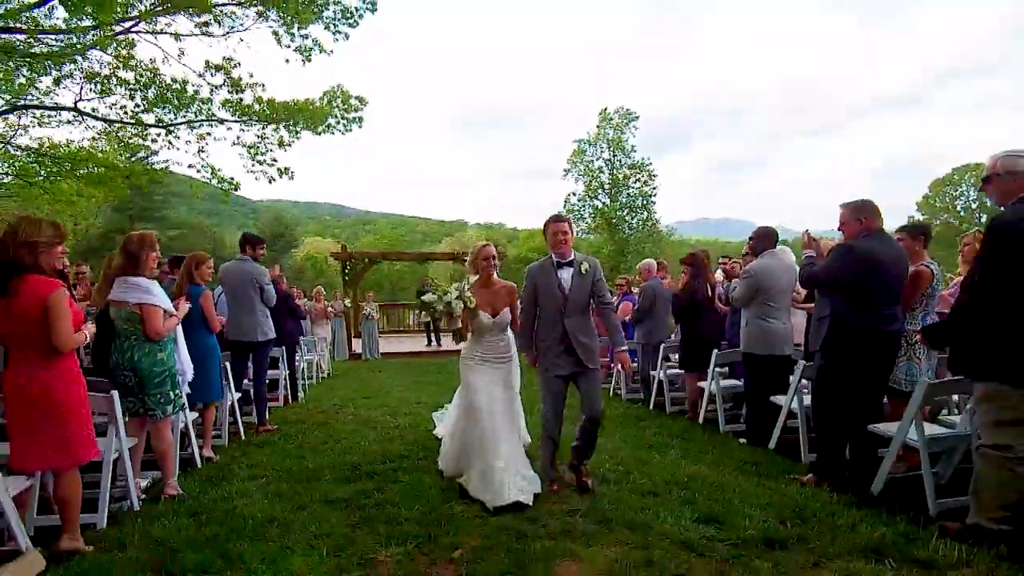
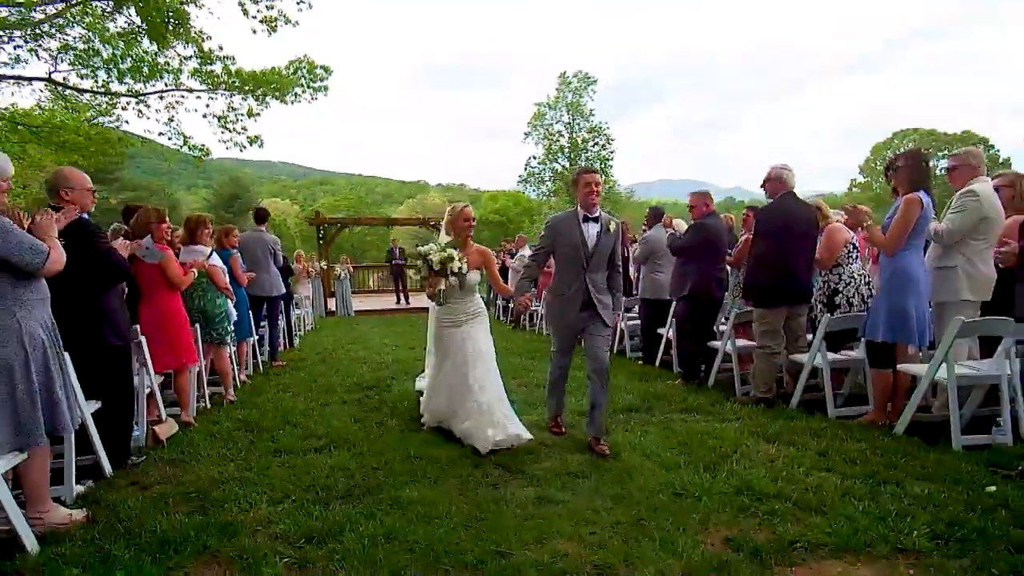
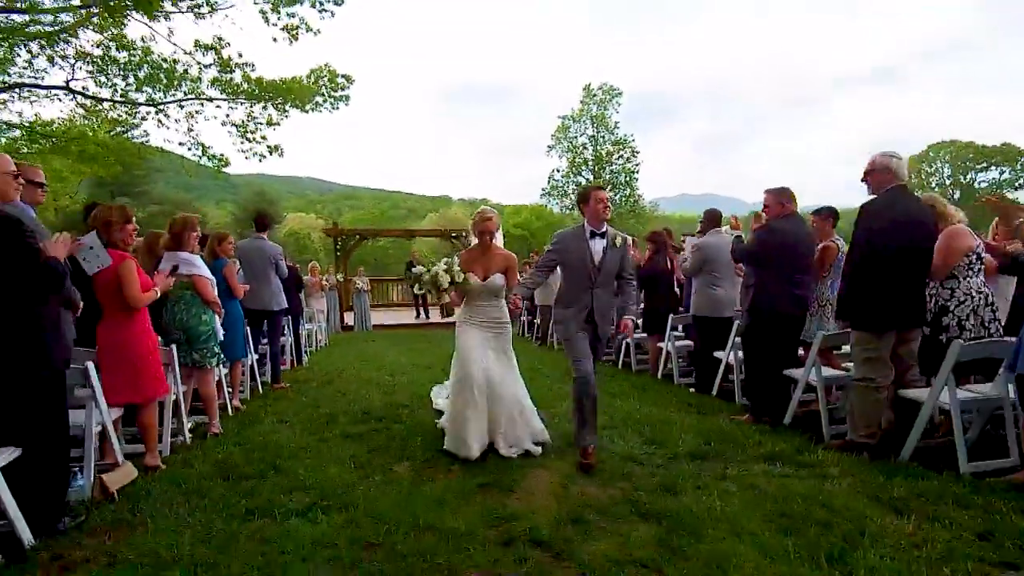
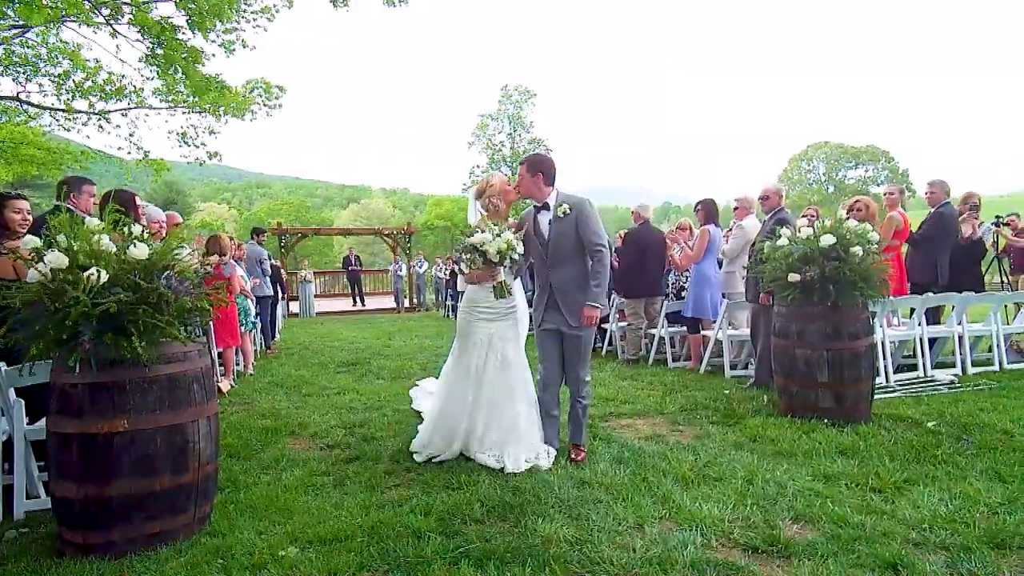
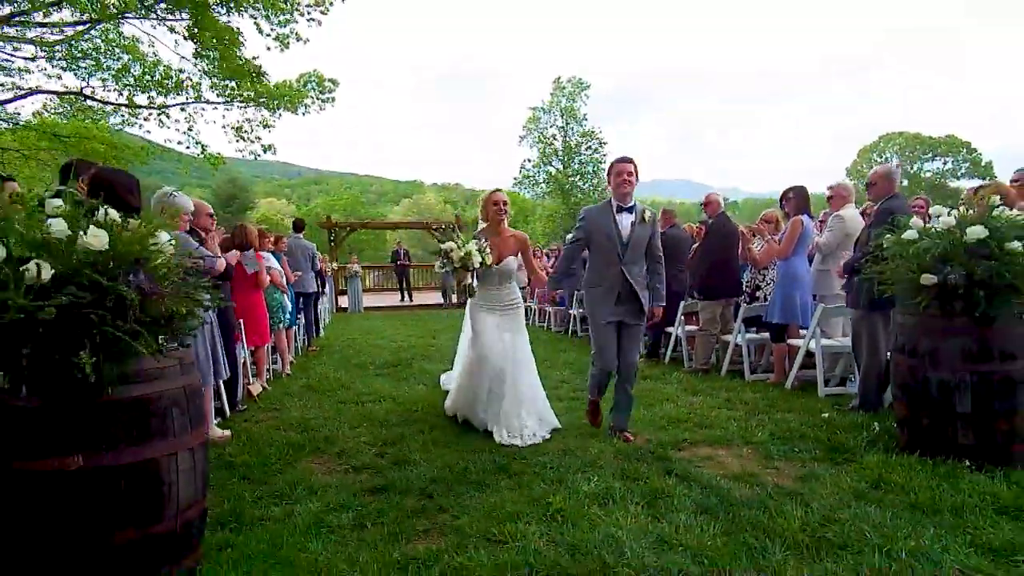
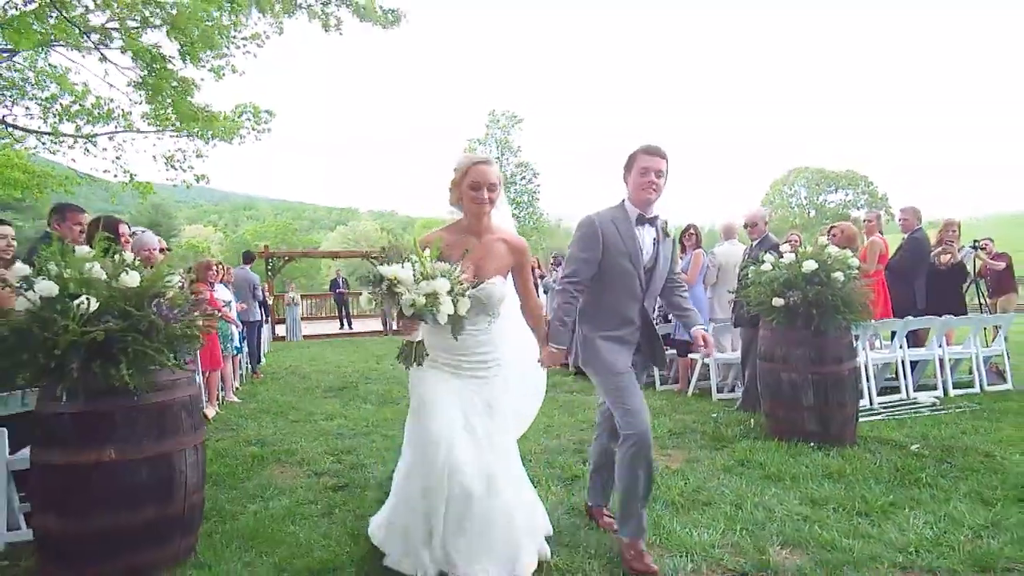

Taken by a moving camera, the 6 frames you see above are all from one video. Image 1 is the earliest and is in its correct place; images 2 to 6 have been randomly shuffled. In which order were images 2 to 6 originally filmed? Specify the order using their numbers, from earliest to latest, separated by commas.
3, 2, 5, 4, 6
